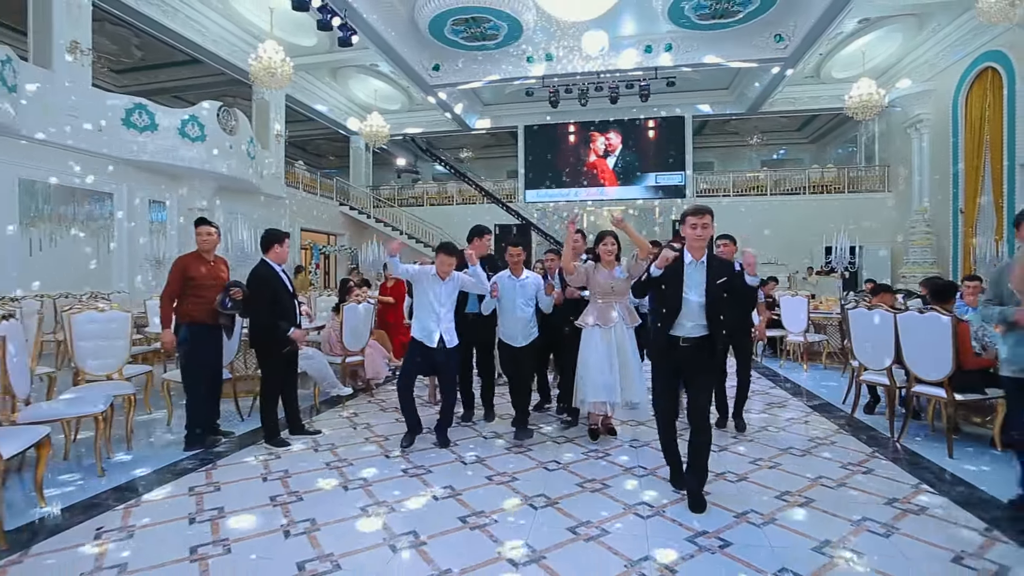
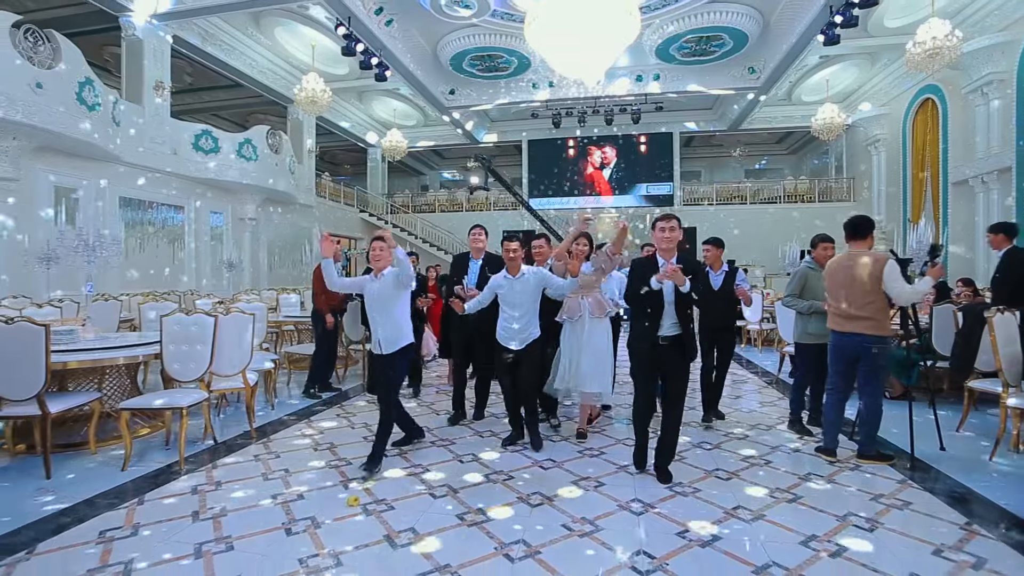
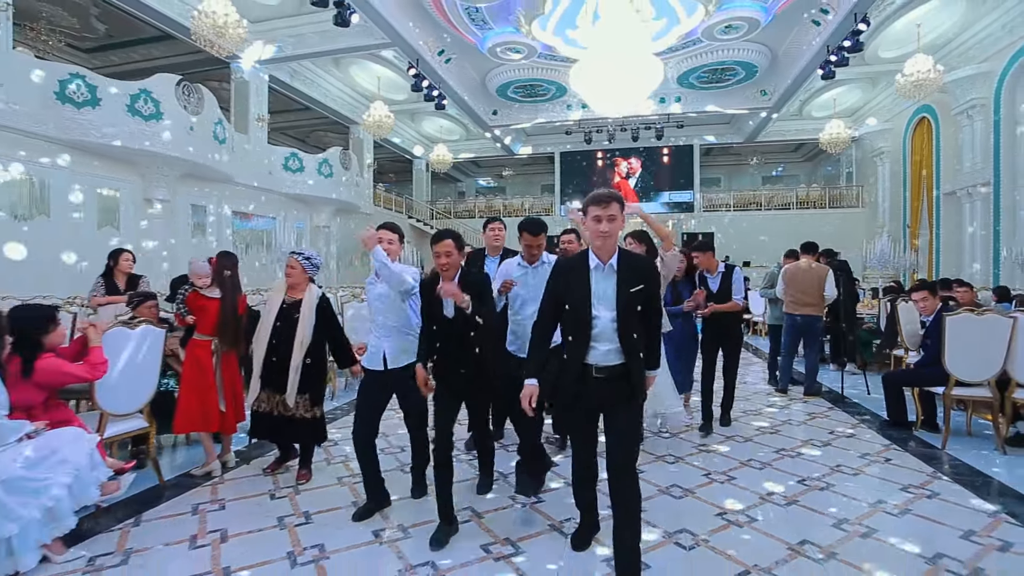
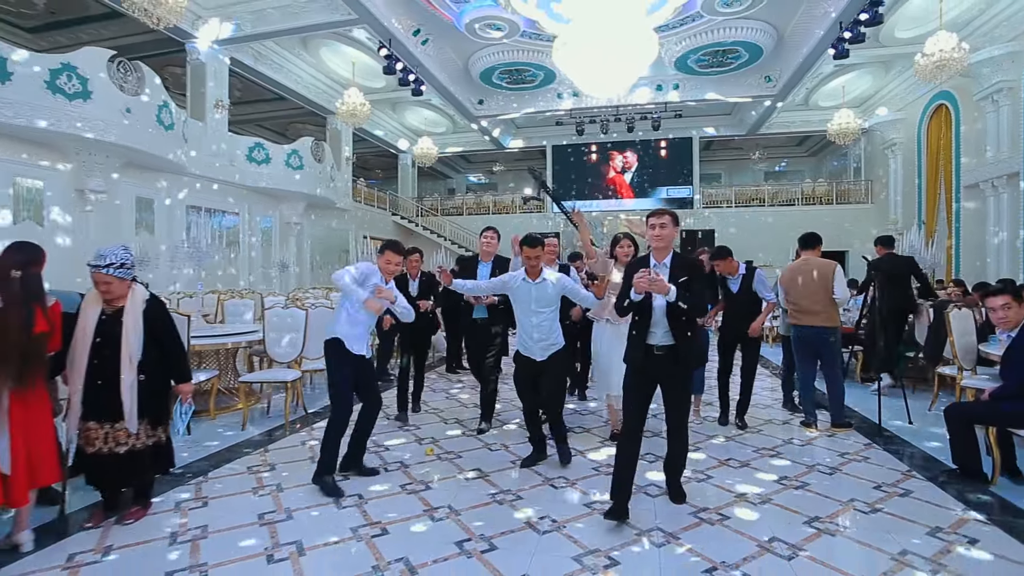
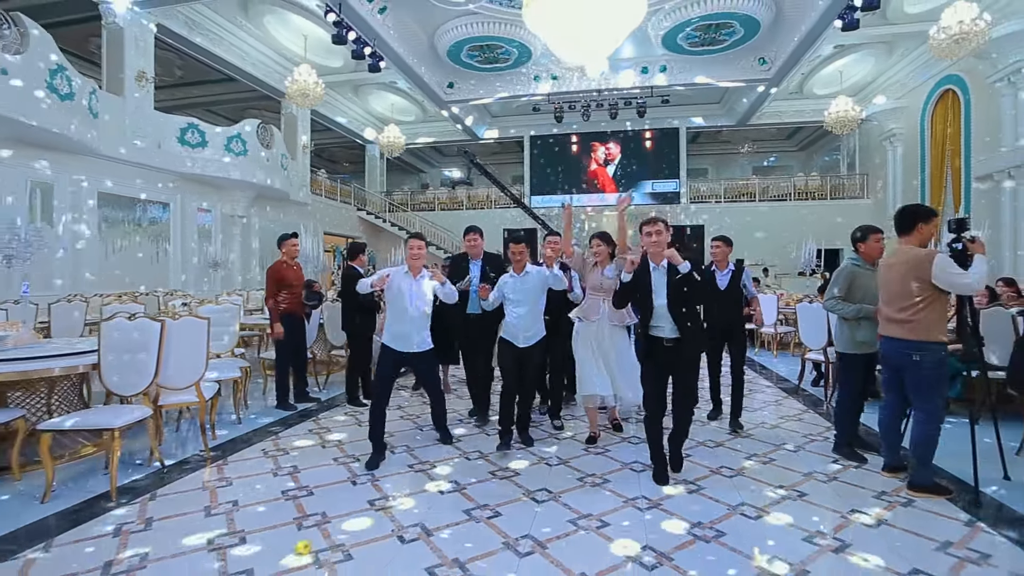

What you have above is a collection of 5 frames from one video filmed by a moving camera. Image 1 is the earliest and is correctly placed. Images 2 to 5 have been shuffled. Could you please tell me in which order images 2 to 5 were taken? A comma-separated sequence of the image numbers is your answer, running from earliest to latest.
5, 2, 4, 3
